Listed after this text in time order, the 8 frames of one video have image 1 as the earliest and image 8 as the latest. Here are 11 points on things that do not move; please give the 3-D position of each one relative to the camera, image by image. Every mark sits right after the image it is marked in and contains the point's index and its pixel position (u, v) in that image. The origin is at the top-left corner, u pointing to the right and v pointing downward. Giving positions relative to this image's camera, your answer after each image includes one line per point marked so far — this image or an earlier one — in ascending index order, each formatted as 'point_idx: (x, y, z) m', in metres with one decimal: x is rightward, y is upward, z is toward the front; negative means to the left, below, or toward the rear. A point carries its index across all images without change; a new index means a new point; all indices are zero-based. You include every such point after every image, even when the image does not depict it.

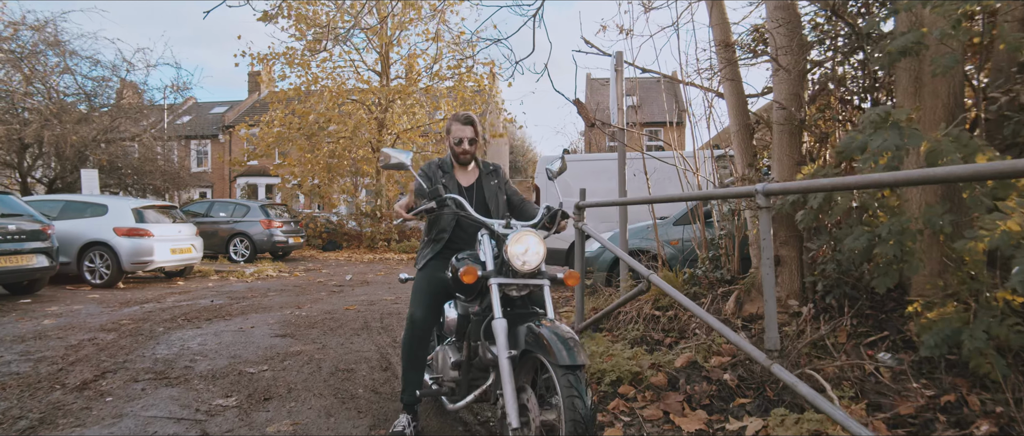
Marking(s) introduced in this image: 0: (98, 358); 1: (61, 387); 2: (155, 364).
0: (-3.1, -1.0, +4.6) m
1: (-2.8, -1.1, +3.9) m
2: (-2.5, -1.0, +4.4) m
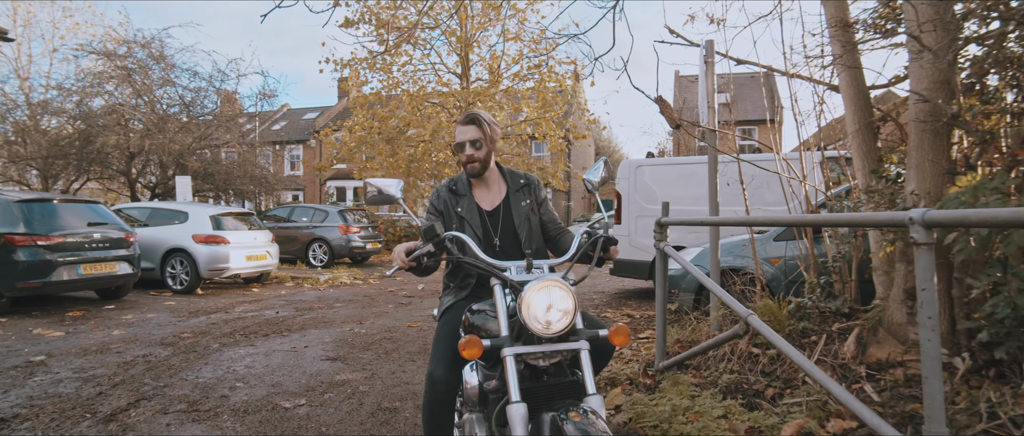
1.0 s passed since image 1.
0: (-2.6, -1.1, +4.4) m
1: (-2.5, -1.2, +3.7) m
2: (-2.1, -1.1, +4.1) m
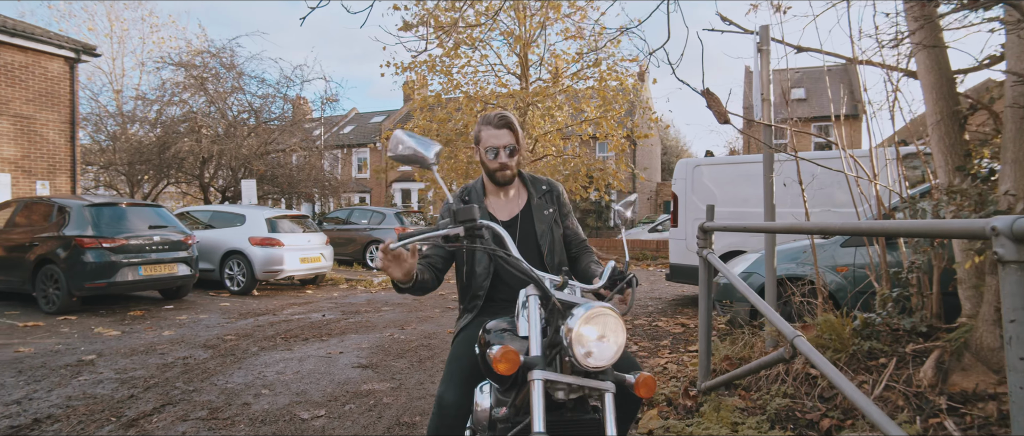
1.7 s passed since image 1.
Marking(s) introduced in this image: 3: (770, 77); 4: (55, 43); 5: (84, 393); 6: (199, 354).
0: (-2.4, -1.2, +4.4) m
1: (-2.3, -1.2, +3.6) m
2: (-1.9, -1.2, +4.0) m
3: (+1.8, +1.0, +4.2) m
4: (-9.4, +3.6, +12.8) m
5: (-3.0, -1.2, +4.4) m
6: (-2.7, -1.2, +5.3) m
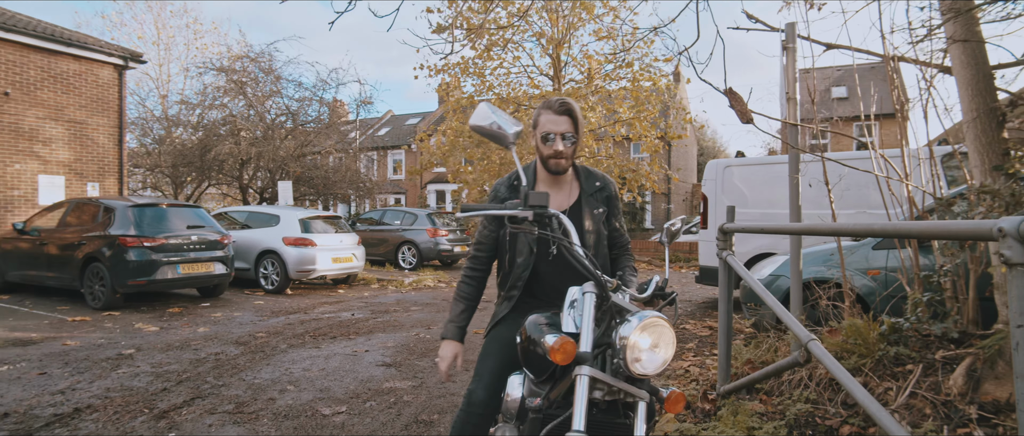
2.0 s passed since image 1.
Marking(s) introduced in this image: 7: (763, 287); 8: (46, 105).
0: (-2.3, -1.2, +4.6) m
1: (-2.2, -1.2, +3.8) m
2: (-1.8, -1.2, +4.1) m
3: (+1.9, +1.0, +4.1) m
4: (-8.8, +3.6, +13.3) m
5: (-2.9, -1.2, +4.5) m
6: (-2.5, -1.2, +5.5) m
7: (+1.2, -0.3, +2.9) m
8: (-9.4, +2.3, +12.6) m
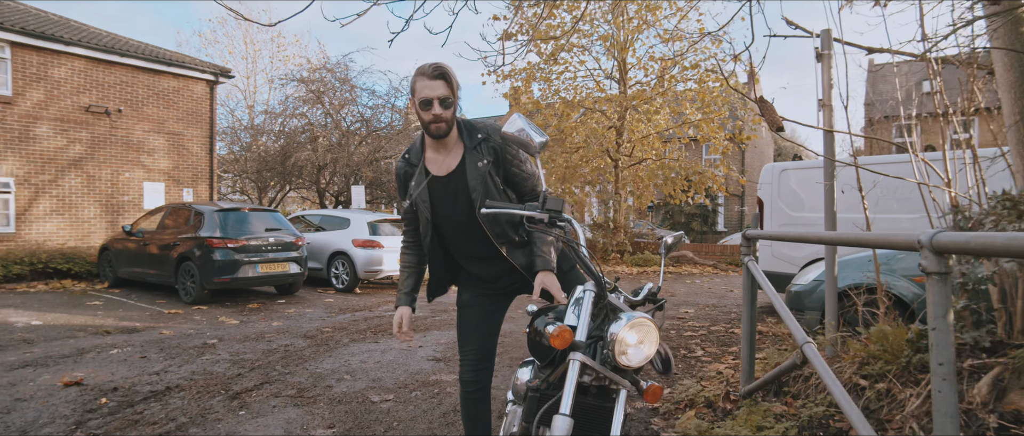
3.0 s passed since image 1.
0: (-1.9, -1.2, +5.1) m
1: (-2.0, -1.2, +4.3) m
2: (-1.5, -1.2, +4.6) m
3: (+2.1, +0.9, +4.2) m
4: (-7.4, +3.5, +14.5) m
5: (-2.6, -1.2, +5.1) m
6: (-2.1, -1.2, +6.0) m
7: (+1.3, -0.4, +3.0) m
8: (-8.1, +2.2, +13.9) m
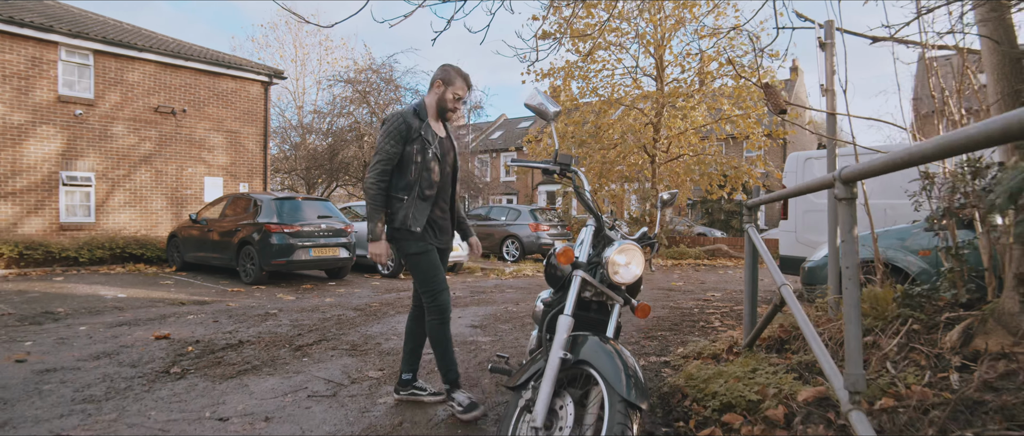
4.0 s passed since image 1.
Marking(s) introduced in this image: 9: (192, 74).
0: (-1.7, -1.0, +5.7) m
1: (-1.8, -1.0, +4.9) m
2: (-1.3, -1.0, +5.2) m
3: (+2.3, +1.1, +4.5) m
4: (-6.5, +3.7, +15.5) m
5: (-2.3, -1.1, +5.8) m
6: (-1.7, -1.0, +6.6) m
7: (+1.4, -0.2, +3.5) m
8: (-7.2, +2.4, +14.9) m
9: (-7.5, +3.4, +14.5) m
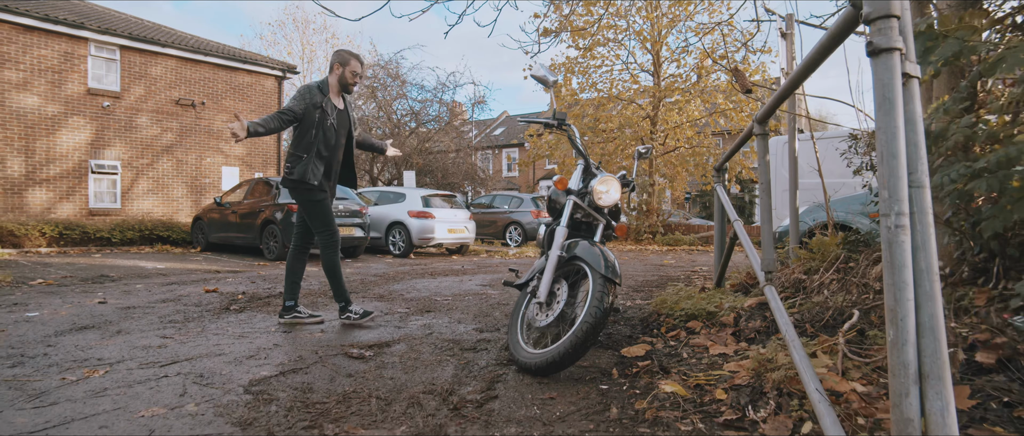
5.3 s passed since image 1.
0: (-1.6, -0.7, +6.5) m
1: (-1.7, -0.7, +5.7) m
2: (-1.2, -0.7, +5.9) m
3: (+2.4, +1.4, +5.3) m
4: (-6.4, +4.0, +16.3) m
5: (-2.2, -0.8, +6.5) m
6: (-1.7, -0.7, +7.4) m
7: (+1.5, +0.1, +4.2) m
8: (-7.2, +2.7, +15.6) m
9: (-7.4, +3.7, +15.3) m
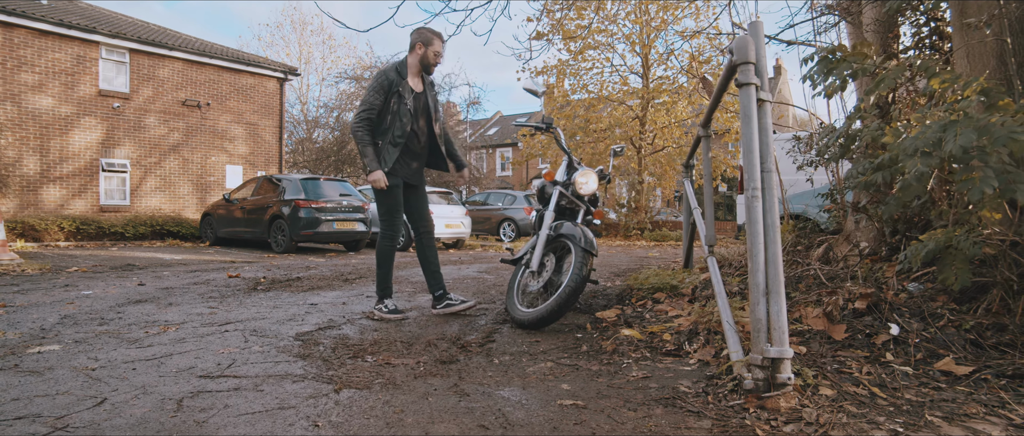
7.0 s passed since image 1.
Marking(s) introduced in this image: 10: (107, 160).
0: (-1.7, -0.6, +7.1) m
1: (-1.8, -0.6, +6.3) m
2: (-1.3, -0.6, +6.6) m
3: (+2.3, +1.5, +6.0) m
4: (-6.6, +4.1, +16.9) m
5: (-2.3, -0.7, +7.2) m
6: (-1.8, -0.6, +8.0) m
7: (+1.4, +0.2, +4.9) m
8: (-7.3, +2.8, +16.2) m
9: (-7.6, +3.8, +15.8) m
10: (-9.1, +1.3, +13.8) m
